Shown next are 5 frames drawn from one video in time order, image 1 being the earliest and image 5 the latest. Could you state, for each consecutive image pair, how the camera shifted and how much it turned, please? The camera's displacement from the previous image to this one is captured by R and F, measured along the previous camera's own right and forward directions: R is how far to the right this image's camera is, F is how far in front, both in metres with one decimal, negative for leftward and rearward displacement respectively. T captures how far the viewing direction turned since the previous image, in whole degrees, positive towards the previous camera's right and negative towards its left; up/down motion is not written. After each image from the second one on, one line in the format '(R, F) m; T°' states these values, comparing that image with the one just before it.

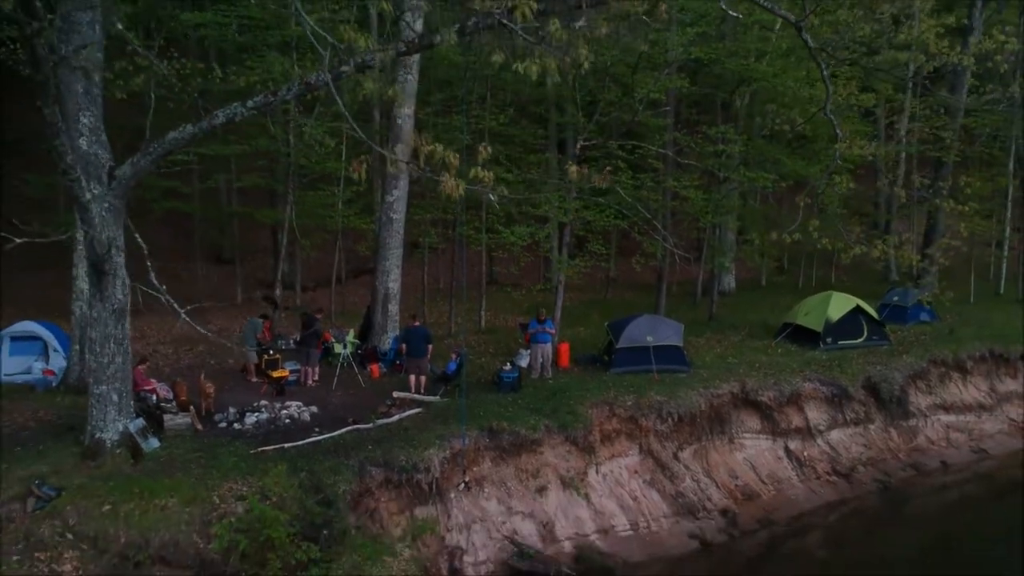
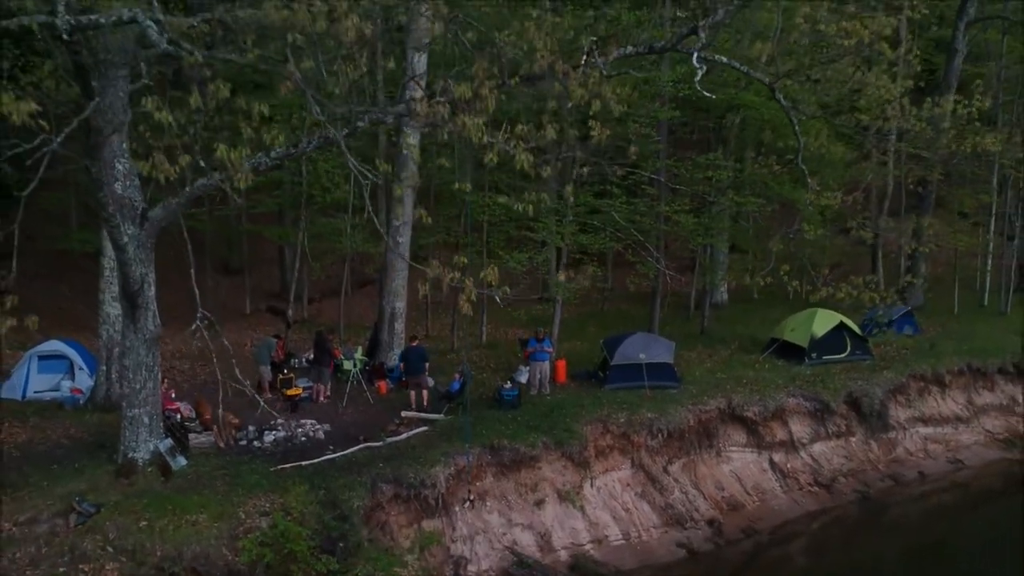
(0.0, -0.9) m; 0°
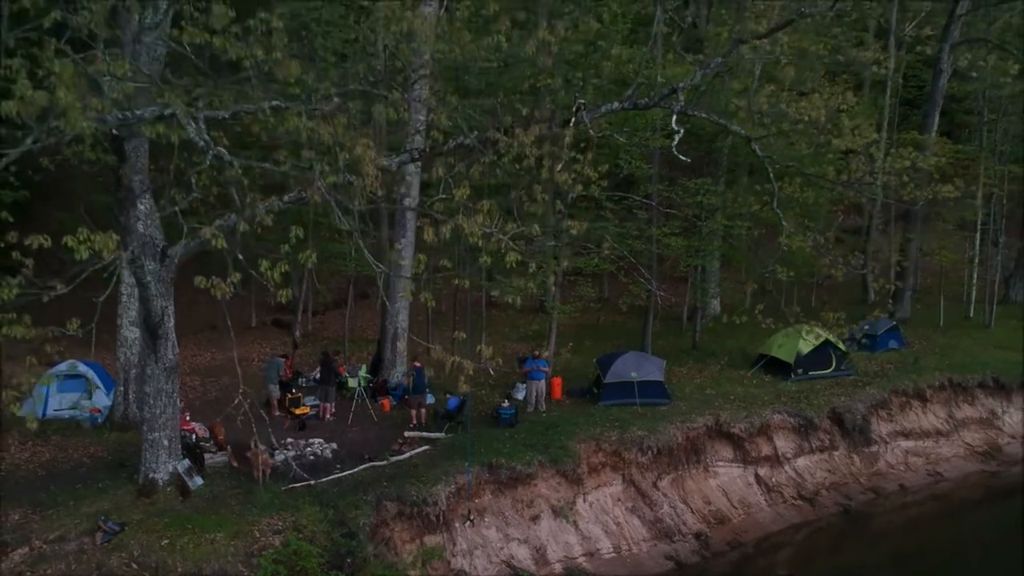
(0.0, -0.8) m; 0°
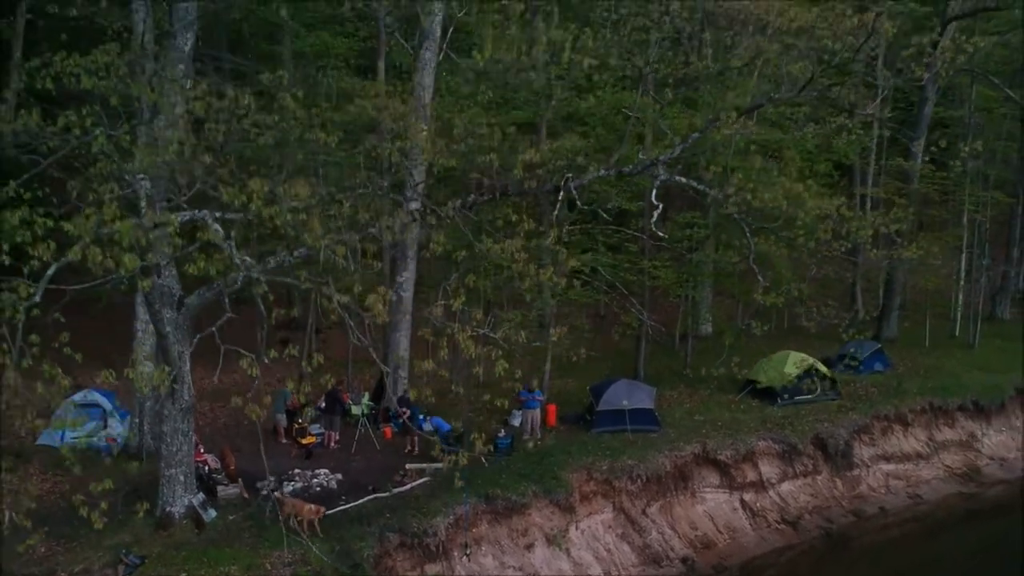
(0.0, -0.8) m; 0°
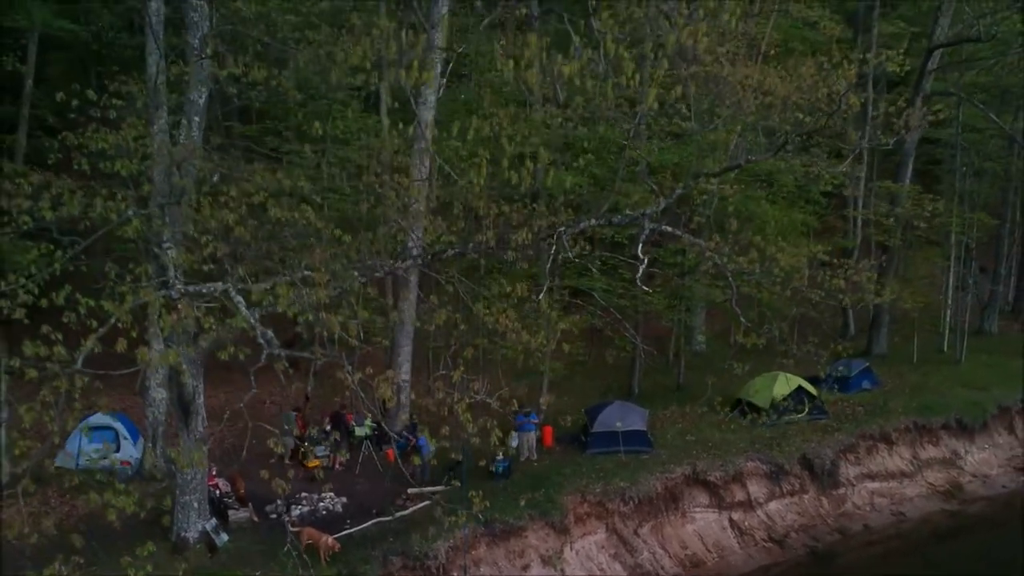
(0.0, -0.7) m; 0°
